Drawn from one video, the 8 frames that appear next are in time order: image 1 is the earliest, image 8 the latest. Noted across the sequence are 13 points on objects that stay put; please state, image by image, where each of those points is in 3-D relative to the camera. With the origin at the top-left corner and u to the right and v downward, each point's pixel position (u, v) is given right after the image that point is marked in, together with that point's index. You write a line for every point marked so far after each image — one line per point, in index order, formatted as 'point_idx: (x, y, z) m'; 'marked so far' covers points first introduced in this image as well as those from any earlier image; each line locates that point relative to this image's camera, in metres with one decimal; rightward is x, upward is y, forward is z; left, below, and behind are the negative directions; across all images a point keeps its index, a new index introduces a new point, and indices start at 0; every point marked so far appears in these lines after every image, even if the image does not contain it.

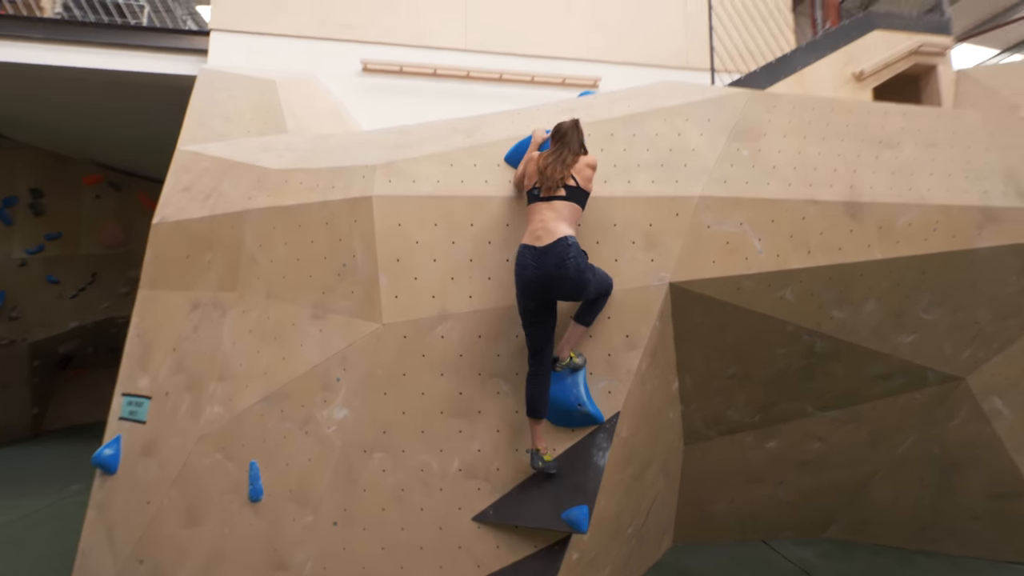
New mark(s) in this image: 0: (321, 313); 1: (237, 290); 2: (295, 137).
0: (-0.9, -0.1, +2.3) m
1: (-1.4, 0.0, +2.5) m
2: (-1.3, +0.9, +3.1) m
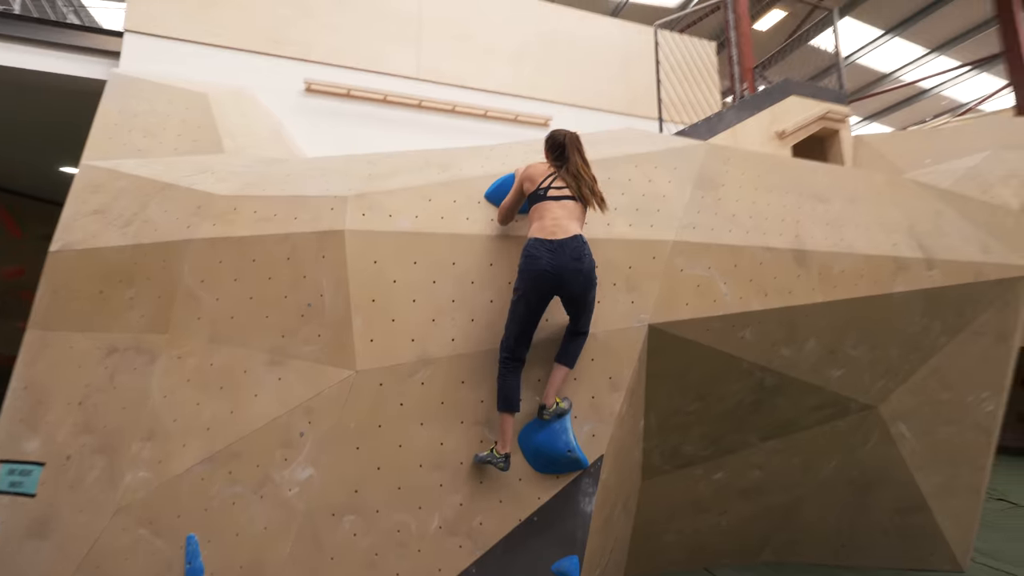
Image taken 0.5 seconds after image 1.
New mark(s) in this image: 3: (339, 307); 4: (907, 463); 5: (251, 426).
0: (-0.9, -0.3, +2.1) m
1: (-1.5, -0.2, +2.2) m
2: (-1.5, +0.7, +2.8) m
3: (-0.7, -0.1, +2.0) m
4: (+2.4, -1.1, +3.1) m
5: (-1.0, -0.6, +2.0) m
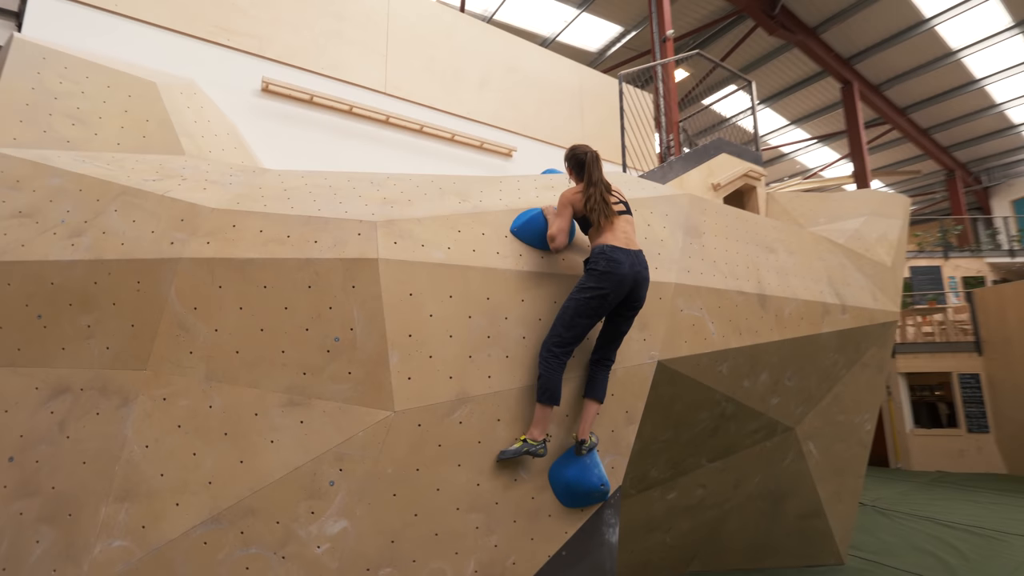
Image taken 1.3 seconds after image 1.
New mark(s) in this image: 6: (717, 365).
0: (-0.8, -0.4, +1.8) m
1: (-1.3, -0.3, +1.8) m
2: (-1.5, +0.6, +2.4) m
3: (-0.5, -0.2, +1.9) m
4: (+2.2, -1.4, +3.7) m
5: (-0.9, -0.7, +1.8) m
6: (+1.1, -0.4, +2.7) m
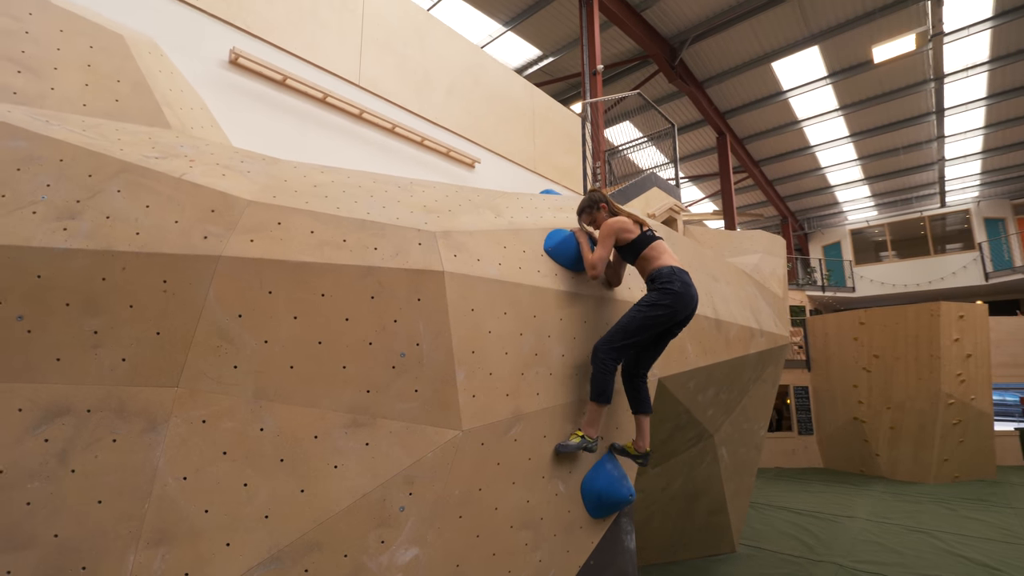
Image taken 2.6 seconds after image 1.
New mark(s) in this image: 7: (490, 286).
0: (-0.5, -0.4, +1.7) m
1: (-1.0, -0.3, +1.6) m
2: (-1.3, +0.6, +2.1) m
3: (-0.3, -0.3, +1.8) m
4: (+1.8, -1.6, +4.3) m
5: (-0.6, -0.7, +1.6) m
6: (+1.1, -0.6, +3.0) m
7: (-0.1, 0.0, +2.0) m
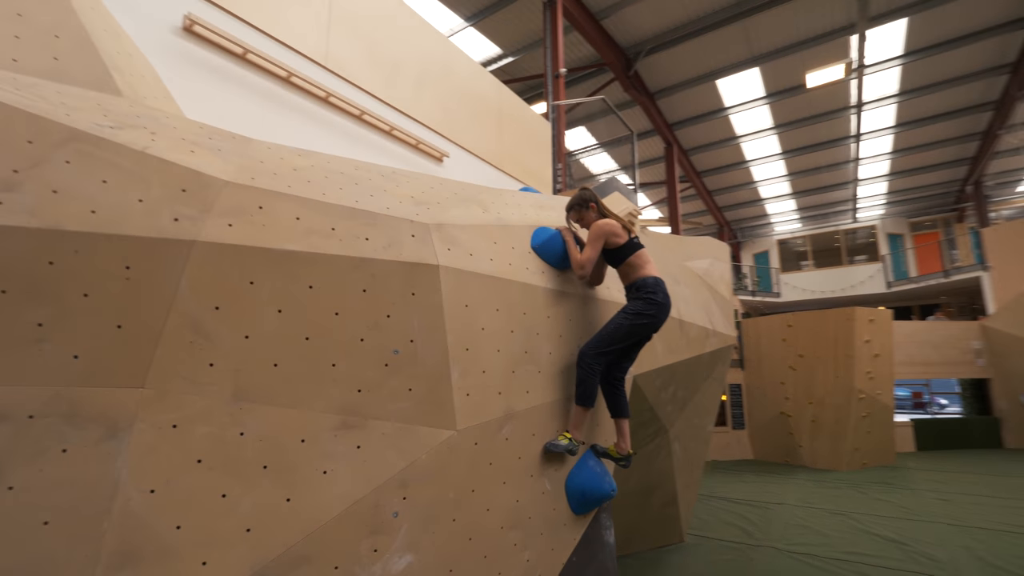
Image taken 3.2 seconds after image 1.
0: (-0.5, -0.4, +1.6) m
1: (-1.0, -0.3, +1.4) m
2: (-1.3, +0.6, +1.9) m
3: (-0.3, -0.2, +1.7) m
4: (+1.4, -1.6, +4.4) m
5: (-0.5, -0.7, +1.5) m
6: (+0.9, -0.6, +3.1) m
7: (-0.1, 0.0, +2.0) m
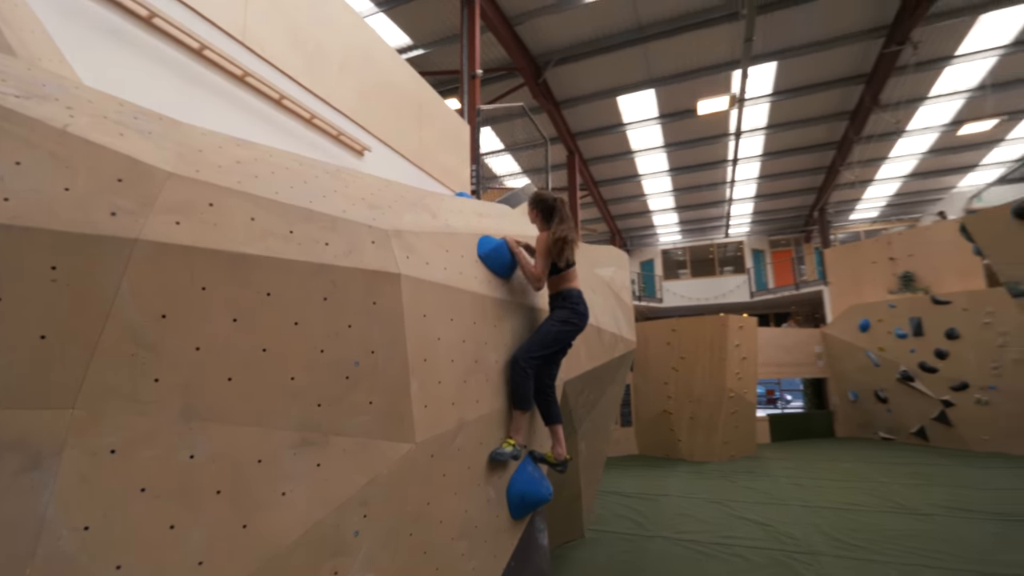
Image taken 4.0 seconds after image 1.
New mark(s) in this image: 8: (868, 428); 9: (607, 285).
0: (-0.6, -0.4, +1.5) m
1: (-1.0, -0.3, +1.2) m
2: (-1.4, +0.6, +1.6) m
3: (-0.4, -0.3, +1.7) m
4: (+0.7, -1.7, +4.7) m
5: (-0.6, -0.7, +1.4) m
6: (+0.4, -0.6, +3.3) m
7: (-0.3, 0.0, +1.9) m
8: (+7.2, -2.8, +10.2) m
9: (+0.9, 0.0, +4.7) m
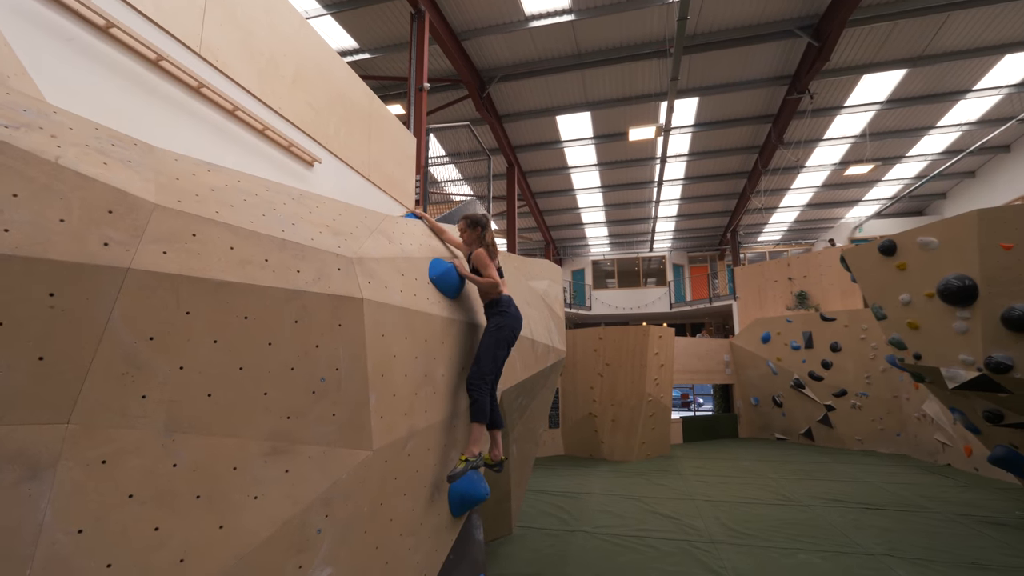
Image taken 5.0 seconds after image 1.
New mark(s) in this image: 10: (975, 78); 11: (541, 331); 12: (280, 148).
0: (-0.8, -0.5, +1.7) m
1: (-1.1, -0.3, +1.3) m
2: (-1.5, +0.6, +1.7) m
3: (-0.6, -0.4, +1.9) m
4: (0.0, -1.8, +5.0) m
5: (-0.8, -0.8, +1.6) m
6: (0.0, -0.7, +3.6) m
7: (-0.5, -0.1, +2.2) m
8: (+5.7, -3.2, +11.3) m
9: (+0.3, -0.1, +5.0) m
10: (+8.9, +4.0, +9.7) m
11: (+0.3, -0.4, +4.5) m
12: (-1.8, +1.1, +3.7) m
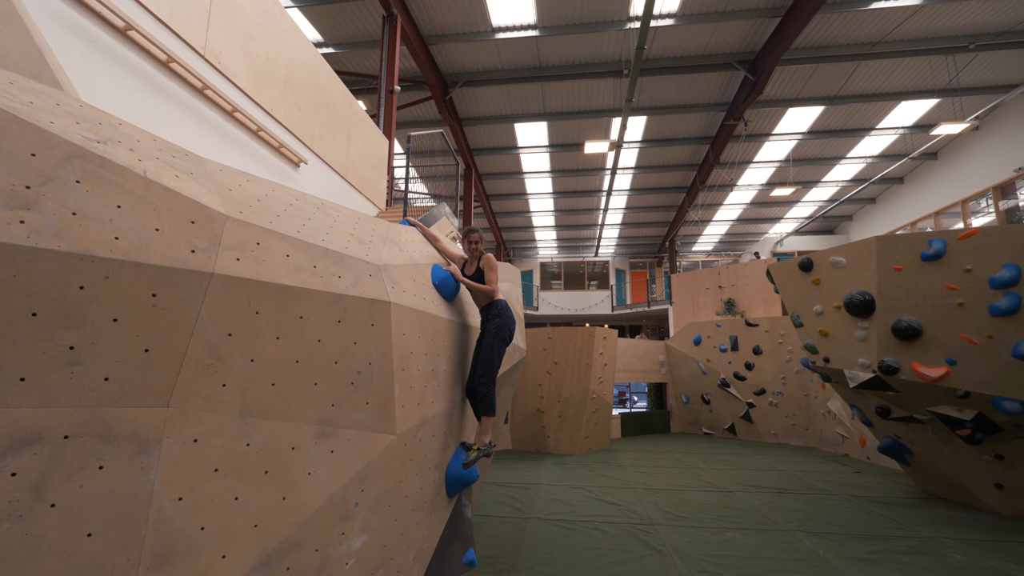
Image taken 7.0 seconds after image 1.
0: (-0.7, -0.5, +1.9) m
1: (-1.0, -0.3, +1.5) m
2: (-1.4, +0.6, +1.8) m
3: (-0.6, -0.4, +2.2) m
4: (-0.4, -1.8, +5.3) m
5: (-0.7, -0.8, +1.8) m
6: (-0.2, -0.8, +3.9) m
7: (-0.5, -0.1, +2.4) m
8: (+4.4, -3.3, +12.3) m
9: (0.0, -0.1, +5.4) m
10: (+8.1, +3.8, +11.1) m
11: (0.0, -0.4, +4.9) m
12: (-1.9, +1.1, +3.8) m
